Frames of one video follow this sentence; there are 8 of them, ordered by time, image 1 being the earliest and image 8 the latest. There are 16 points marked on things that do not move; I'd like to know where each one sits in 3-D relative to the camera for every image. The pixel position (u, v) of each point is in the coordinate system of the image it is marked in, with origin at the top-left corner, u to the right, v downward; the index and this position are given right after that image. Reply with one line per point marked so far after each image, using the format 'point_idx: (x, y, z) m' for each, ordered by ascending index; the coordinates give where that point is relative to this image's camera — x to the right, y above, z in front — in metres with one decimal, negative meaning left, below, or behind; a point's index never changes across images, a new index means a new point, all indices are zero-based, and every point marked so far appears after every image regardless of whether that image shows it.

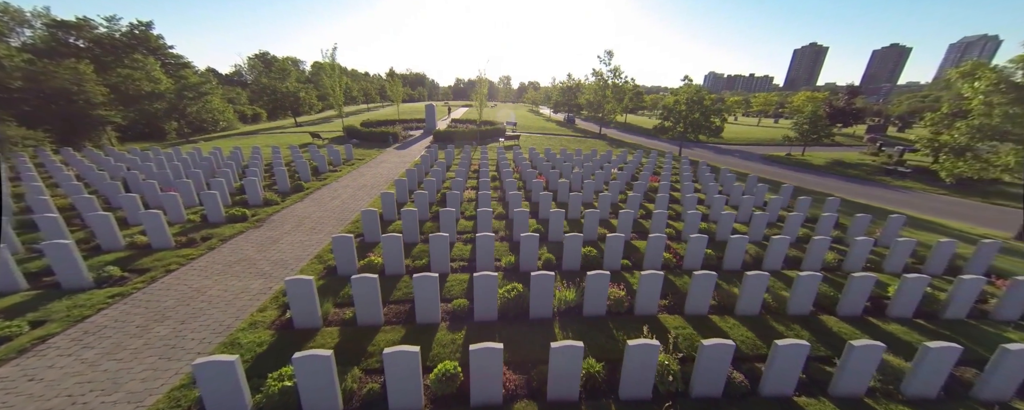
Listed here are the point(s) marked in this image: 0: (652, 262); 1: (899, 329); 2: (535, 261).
0: (+3.0, -1.2, +6.7) m
1: (+6.6, -2.1, +5.2) m
2: (+0.5, -1.2, +6.7) m
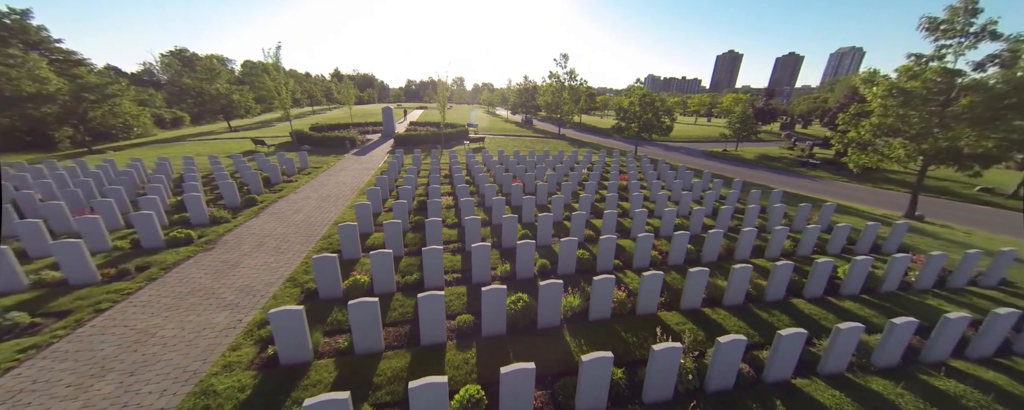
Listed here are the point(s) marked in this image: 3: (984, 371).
0: (+2.9, -1.3, +7.0) m
1: (+6.7, -2.0, +6.0) m
2: (+0.4, -1.4, +6.6) m
3: (+7.4, -2.5, +4.8) m
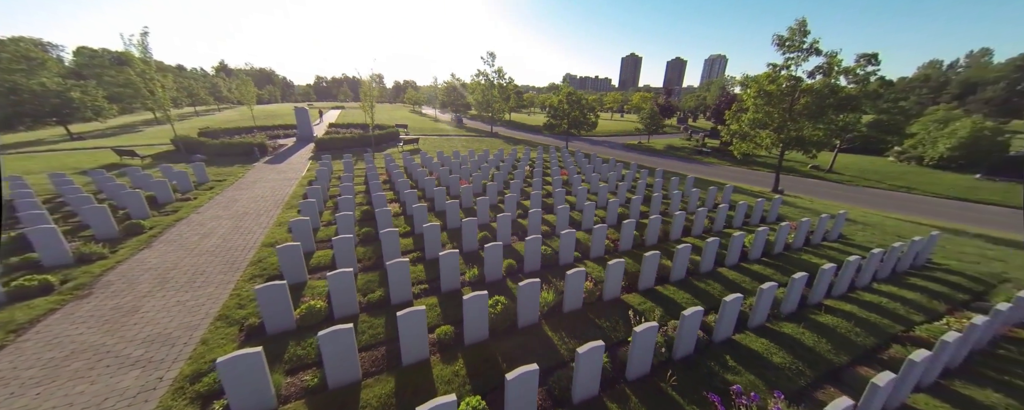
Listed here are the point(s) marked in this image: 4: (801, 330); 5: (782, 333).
0: (+2.1, -1.1, +7.6) m
1: (+6.1, -1.5, +7.5) m
2: (-0.3, -1.4, +6.7) m
3: (+7.0, -2.1, +6.4) m
4: (+5.2, -2.3, +5.5) m
5: (+4.8, -2.3, +5.4) m
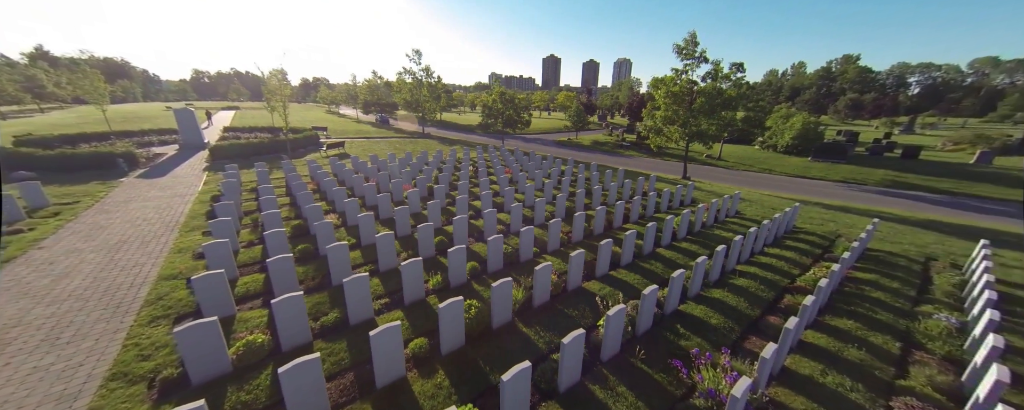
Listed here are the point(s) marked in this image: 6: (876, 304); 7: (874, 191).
0: (+1.1, -1.0, +8.0) m
1: (+5.0, -1.1, +8.7) m
2: (-1.0, -1.5, +6.6) m
3: (+6.2, -1.6, +7.9) m
4: (+4.6, -1.9, +6.6) m
5: (+4.2, -1.9, +6.4) m
6: (+8.0, -2.1, +6.7) m
7: (+21.2, +0.9, +18.2) m
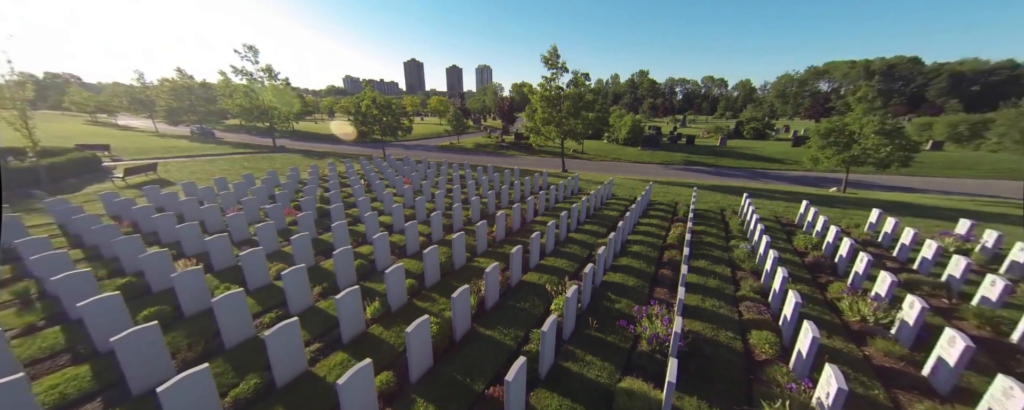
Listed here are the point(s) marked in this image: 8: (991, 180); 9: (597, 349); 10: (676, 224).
0: (-0.8, -1.1, +8.1) m
1: (+2.6, -0.7, +10.2) m
2: (-2.1, -1.8, +6.1) m
3: (+4.1, -1.0, +10.0) m
4: (+3.1, -1.5, +8.2) m
5: (+2.8, -1.5, +7.8) m
6: (+6.2, -1.2, +9.6) m
7: (+13.7, +3.1, +25.1) m
8: (+30.7, +1.7, +20.2) m
9: (+1.4, -2.4, +5.1) m
10: (+5.9, -0.7, +11.0) m
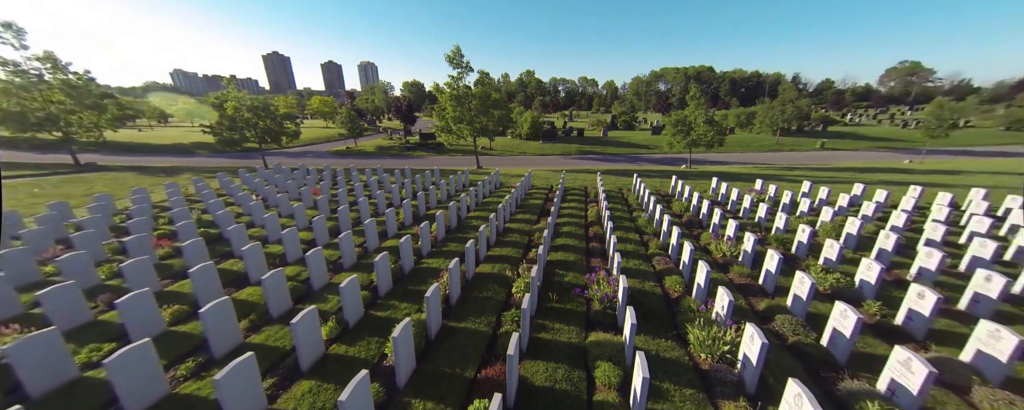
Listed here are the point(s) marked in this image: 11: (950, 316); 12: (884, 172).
0: (-2.2, -1.1, +8.0) m
1: (+0.3, -0.4, +11.0) m
2: (-2.8, -1.9, +5.7) m
3: (+1.8, -0.5, +11.2) m
4: (+1.6, -1.0, +9.2) m
5: (+1.4, -1.1, +8.8) m
6: (+4.1, -0.5, +11.5) m
7: (+6.0, +4.4, +28.4) m
8: (+23.7, +5.0, +28.9) m
9: (+0.9, -2.1, +5.8) m
10: (+3.2, 0.0, +12.8) m
11: (+8.2, -2.1, +5.8) m
12: (+22.3, +2.1, +18.6) m
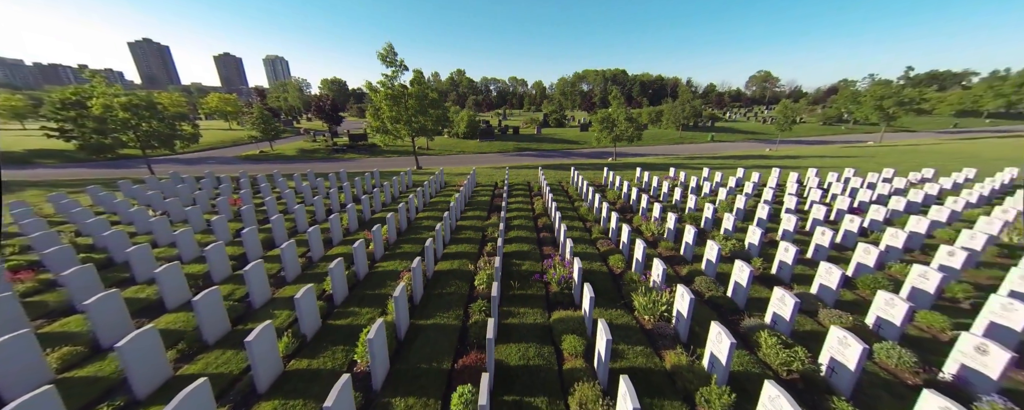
0: (-3.3, -1.1, +7.8) m
1: (-1.5, -0.3, +11.2) m
2: (-3.4, -1.9, +5.4) m
3: (0.0, -0.3, +11.7) m
4: (+0.1, -0.8, +9.7) m
5: (0.0, -1.0, +9.3) m
6: (+2.1, -0.2, +12.4) m
7: (+0.4, +4.8, +29.3) m
8: (+17.6, +6.4, +33.3) m
9: (+0.3, -2.0, +6.2) m
10: (+1.0, +0.3, +13.5) m
11: (+7.4, -1.5, +7.7) m
12: (+18.4, +3.5, +23.0) m
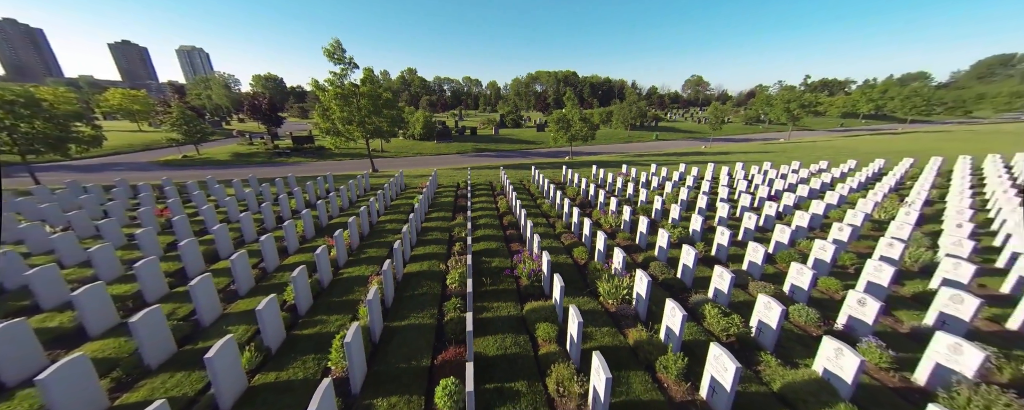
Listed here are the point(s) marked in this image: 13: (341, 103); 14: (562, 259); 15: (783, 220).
0: (-4.1, -1.2, +7.5) m
1: (-2.8, -0.3, +11.2) m
2: (-3.8, -2.0, +5.1) m
3: (-1.4, -0.3, +11.8) m
4: (-1.0, -0.8, +9.9) m
5: (-1.0, -0.9, +9.4) m
6: (+0.6, -0.1, +12.8) m
7: (-3.6, +4.8, +29.4) m
8: (+12.9, +7.0, +35.6) m
9: (-0.3, -1.9, +6.5) m
10: (-0.6, +0.3, +13.7) m
11: (+6.5, -1.2, +8.8) m
12: (+15.2, +4.2, +25.5) m
13: (-10.4, +6.2, +18.7) m
14: (+1.3, -1.5, +8.3) m
15: (+9.3, -0.5, +10.5) m
